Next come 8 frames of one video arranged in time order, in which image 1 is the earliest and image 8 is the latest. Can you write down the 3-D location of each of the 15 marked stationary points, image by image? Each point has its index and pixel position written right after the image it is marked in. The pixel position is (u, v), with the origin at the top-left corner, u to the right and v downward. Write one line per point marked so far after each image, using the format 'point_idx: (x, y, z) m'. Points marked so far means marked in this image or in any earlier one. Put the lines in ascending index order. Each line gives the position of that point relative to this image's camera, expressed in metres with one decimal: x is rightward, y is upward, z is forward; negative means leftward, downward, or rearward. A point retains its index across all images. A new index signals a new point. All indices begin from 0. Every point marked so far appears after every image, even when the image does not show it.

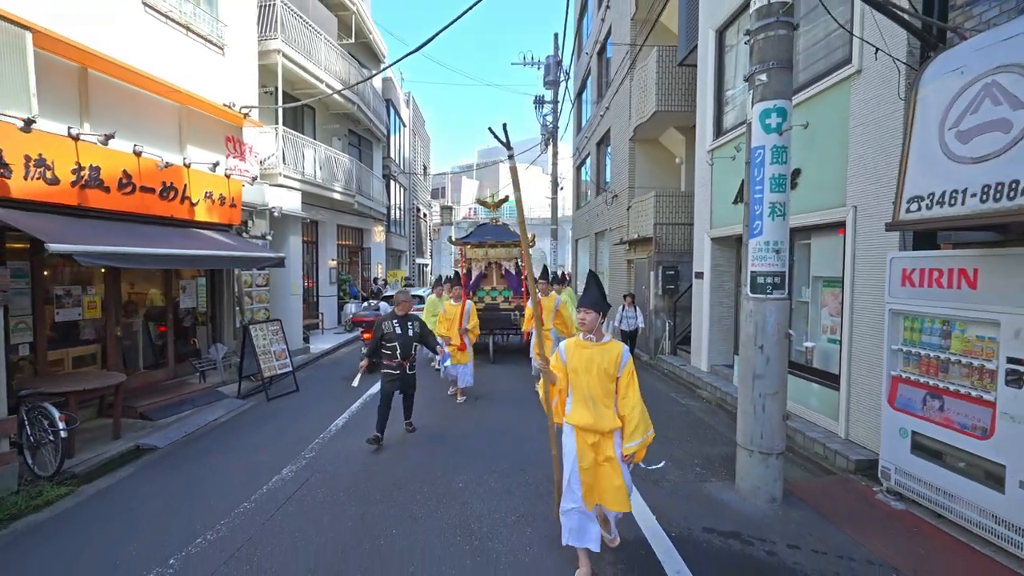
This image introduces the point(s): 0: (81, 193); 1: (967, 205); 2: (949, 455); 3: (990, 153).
0: (-5.9, +1.3, +6.4) m
1: (+3.0, +0.5, +3.1) m
2: (+3.5, -1.3, +3.7) m
3: (+3.0, +0.8, +3.0) m
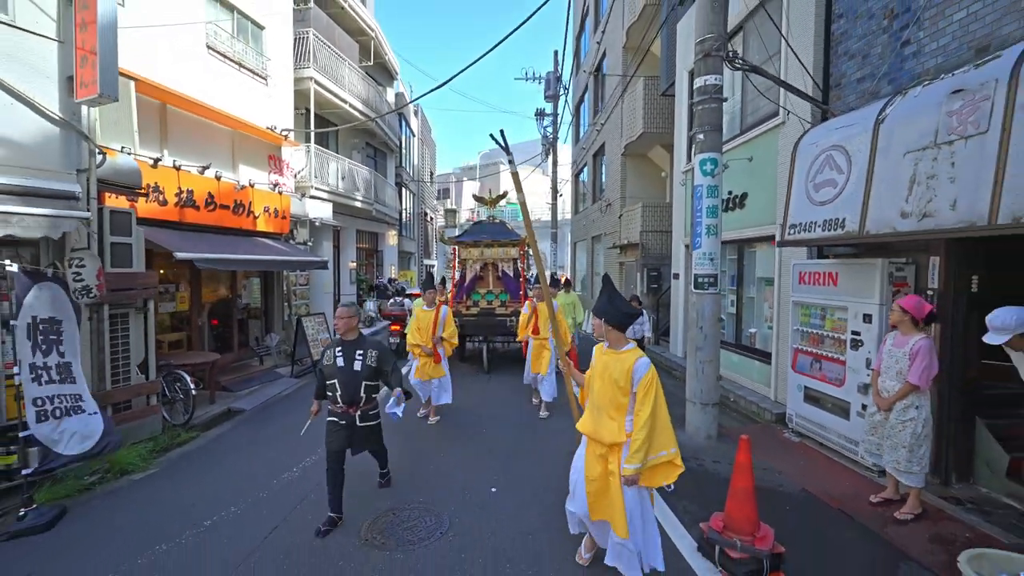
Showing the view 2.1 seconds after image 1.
0: (-5.7, +1.3, +8.1) m
1: (+3.1, +0.6, +4.8) m
2: (+3.6, -1.3, +5.5) m
3: (+3.2, +0.9, +4.7) m
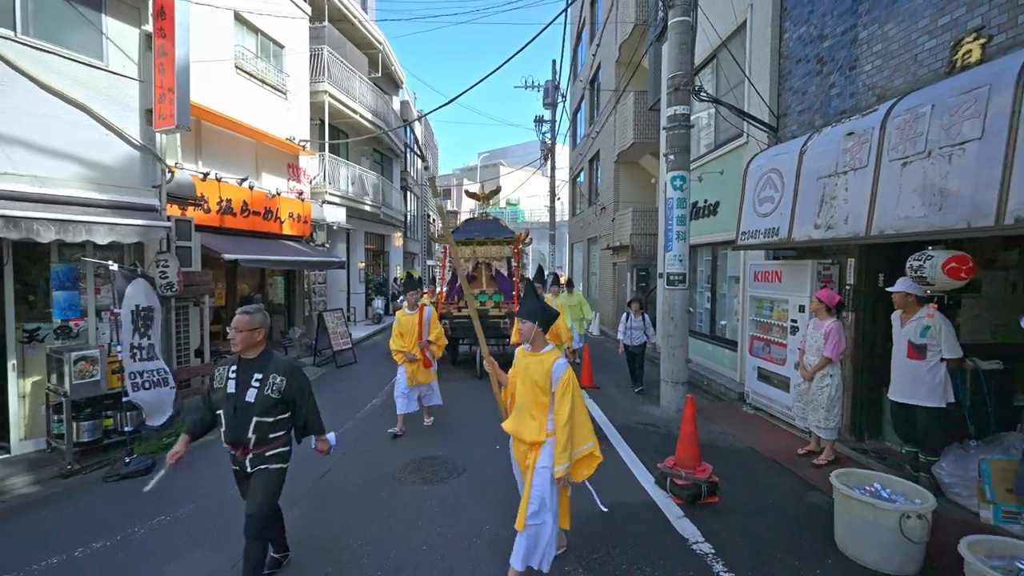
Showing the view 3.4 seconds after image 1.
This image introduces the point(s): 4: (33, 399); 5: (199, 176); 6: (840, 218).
0: (-5.7, +1.4, +9.2) m
1: (+3.1, +0.6, +6.0) m
2: (+3.6, -1.2, +6.6) m
3: (+3.2, +0.9, +5.8) m
4: (-5.8, -1.3, +5.7) m
5: (-5.8, +2.1, +8.8) m
6: (+3.2, +0.7, +4.6) m
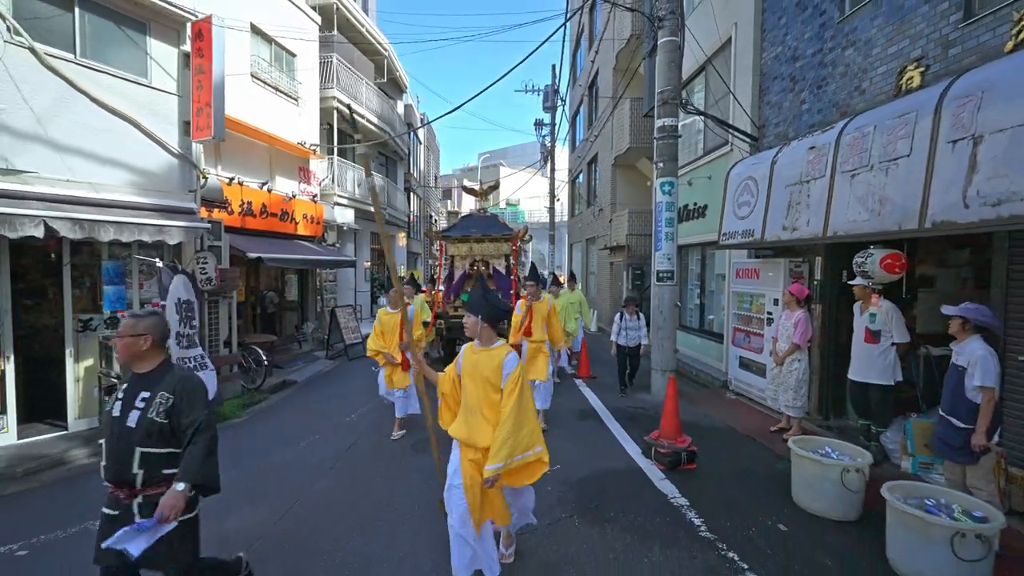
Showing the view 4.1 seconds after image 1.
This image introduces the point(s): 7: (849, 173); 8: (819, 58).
0: (-5.7, +1.5, +9.9) m
1: (+3.2, +0.7, +6.6) m
2: (+3.7, -1.2, +7.2) m
3: (+3.2, +1.0, +6.5) m
4: (-5.7, -1.2, +6.3) m
5: (-5.7, +2.2, +9.5) m
6: (+3.3, +0.7, +5.3) m
7: (+3.4, +1.1, +4.7) m
8: (+4.1, +3.1, +6.2) m
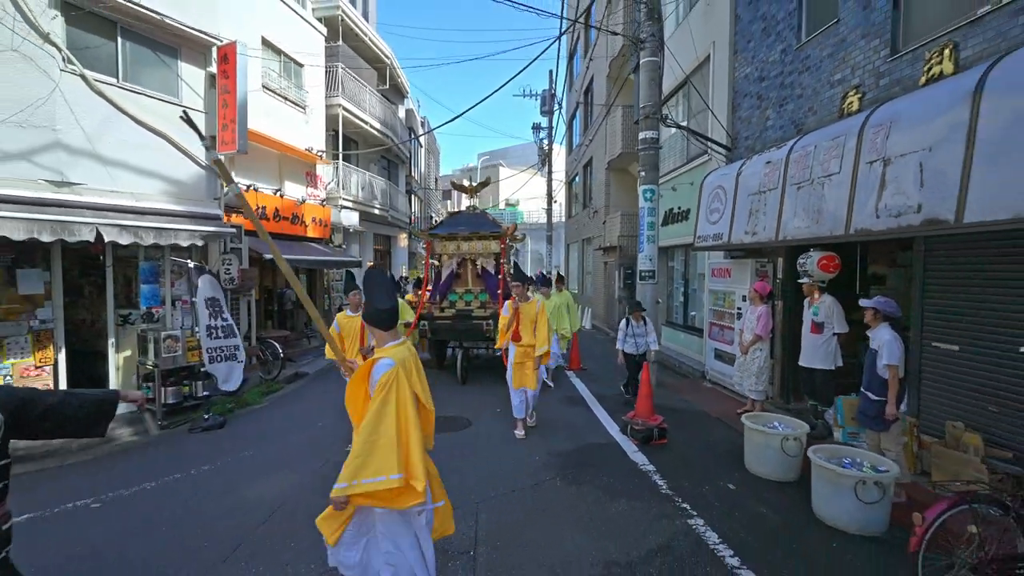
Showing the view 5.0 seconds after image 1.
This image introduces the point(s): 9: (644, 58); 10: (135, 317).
0: (-5.7, +1.5, +10.6) m
1: (+3.1, +0.7, +7.4) m
2: (+3.6, -1.1, +8.0) m
3: (+3.1, +1.0, +7.2) m
4: (-5.8, -1.2, +7.1) m
5: (-5.8, +2.2, +10.2) m
6: (+3.2, +0.8, +6.0) m
7: (+3.3, +1.2, +5.5) m
8: (+4.0, +3.1, +7.0) m
9: (+2.3, +4.1, +8.3) m
10: (-5.7, -0.4, +7.2) m
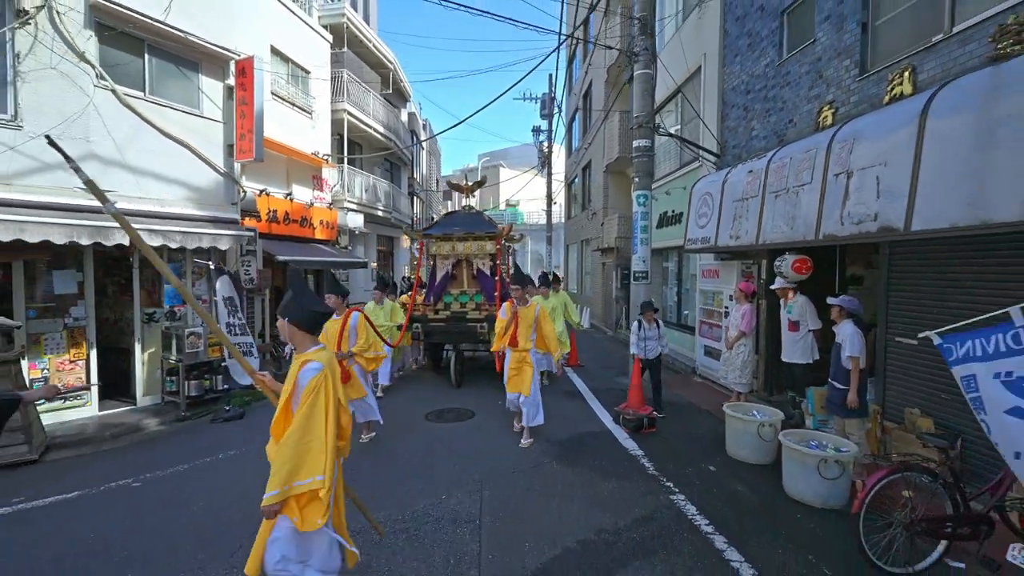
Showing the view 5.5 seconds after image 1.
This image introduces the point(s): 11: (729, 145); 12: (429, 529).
0: (-5.7, +1.5, +11.1) m
1: (+3.1, +0.7, +7.8) m
2: (+3.6, -1.1, +8.5) m
3: (+3.2, +1.0, +7.7) m
4: (-5.8, -1.2, +7.5) m
5: (-5.8, +2.2, +10.7) m
6: (+3.2, +0.8, +6.5) m
7: (+3.3, +1.2, +5.9) m
8: (+4.0, +3.1, +7.4) m
9: (+2.3, +4.1, +8.8) m
10: (-5.7, -0.4, +7.6) m
11: (+3.9, +2.6, +8.4) m
12: (-0.7, -2.0, +4.0) m
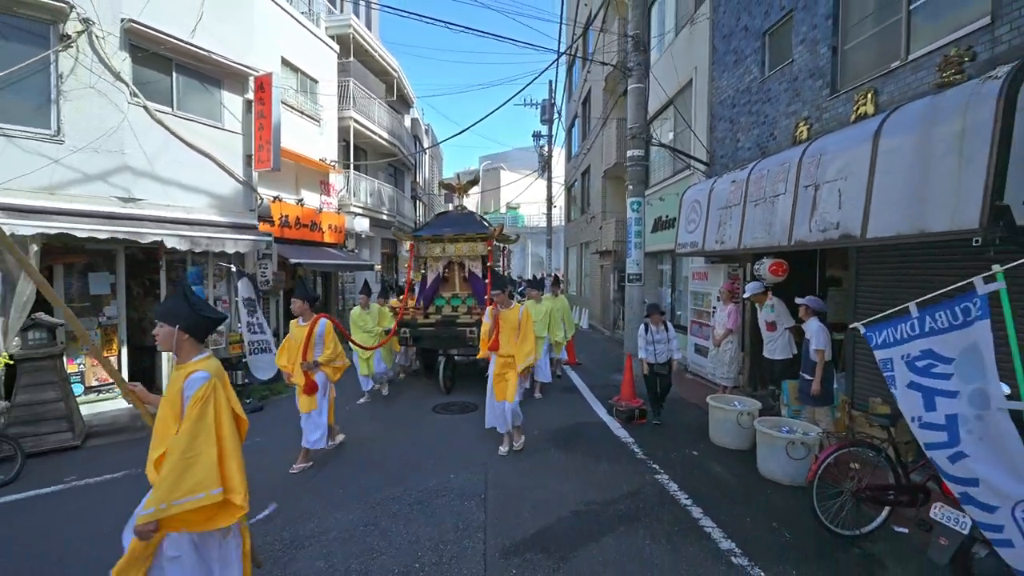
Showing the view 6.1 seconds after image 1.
0: (-5.7, +1.4, +11.6) m
1: (+3.1, +0.7, +8.4) m
2: (+3.6, -1.2, +9.0) m
3: (+3.2, +1.0, +8.2) m
4: (-5.8, -1.2, +8.1) m
5: (-5.8, +2.1, +11.2) m
6: (+3.2, +0.8, +7.0) m
7: (+3.3, +1.2, +6.5) m
8: (+4.0, +3.1, +8.0) m
9: (+2.4, +4.0, +9.3) m
10: (-5.7, -0.5, +8.2) m
11: (+3.9, +2.5, +8.9) m
12: (-0.7, -2.0, +4.5) m
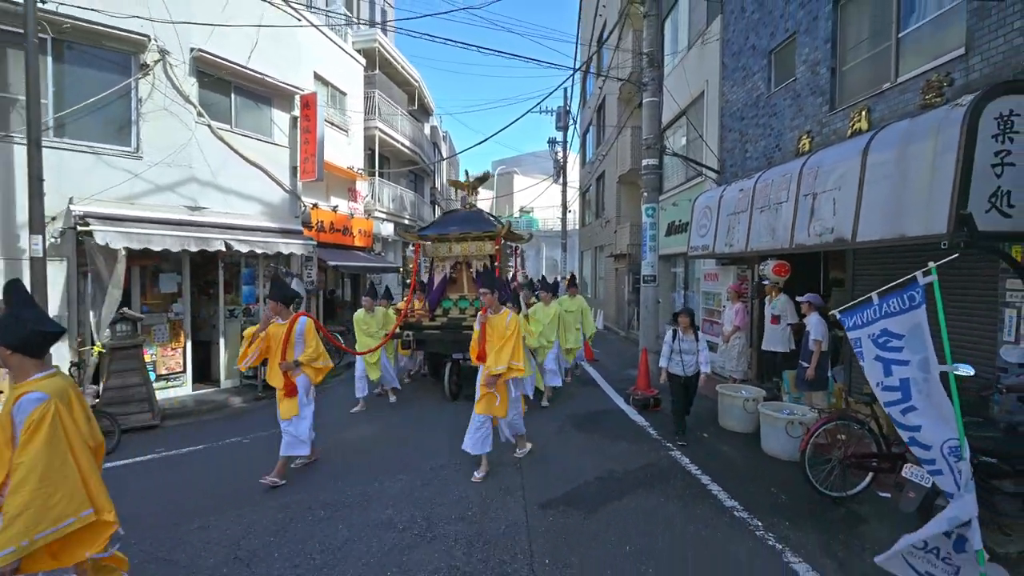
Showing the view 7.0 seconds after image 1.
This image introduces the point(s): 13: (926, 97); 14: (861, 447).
0: (-5.2, +1.4, +12.5) m
1: (+3.6, +0.7, +9.0) m
2: (+4.1, -1.2, +9.6) m
3: (+3.6, +1.0, +8.9) m
4: (-5.3, -1.2, +8.9) m
5: (-5.3, +2.1, +12.1) m
6: (+3.6, +0.8, +7.6) m
7: (+3.7, +1.2, +7.1) m
8: (+4.5, +3.1, +8.6) m
9: (+2.8, +4.0, +10.0) m
10: (-5.2, -0.4, +9.0) m
11: (+4.4, +2.5, +9.5) m
12: (-0.3, -2.0, +5.2) m
13: (+4.5, +2.1, +5.2) m
14: (+3.2, -1.5, +4.4) m
